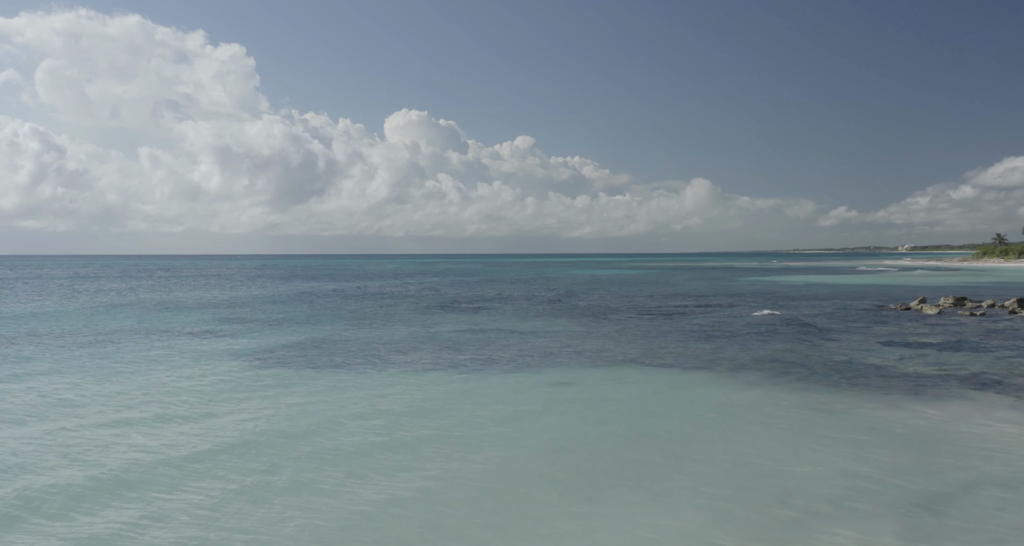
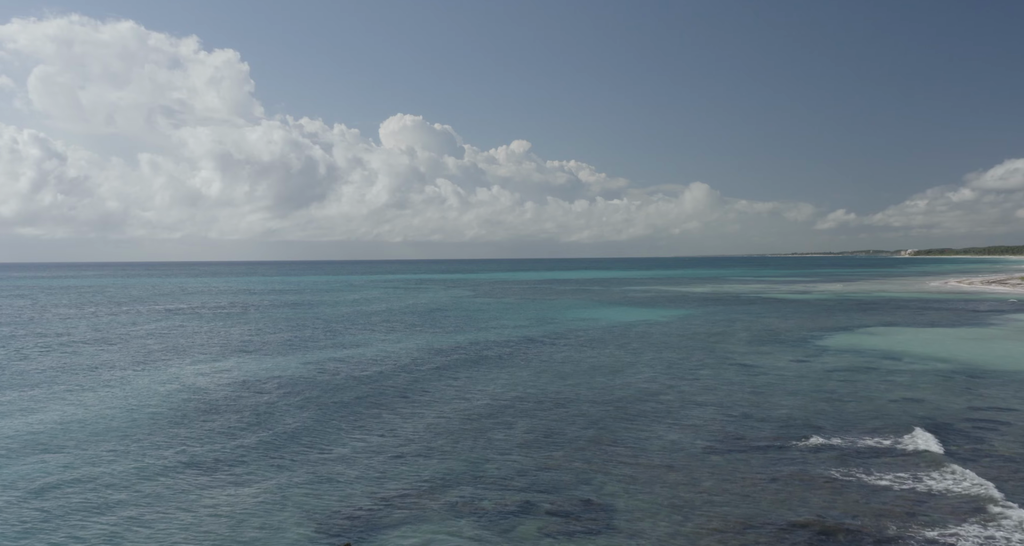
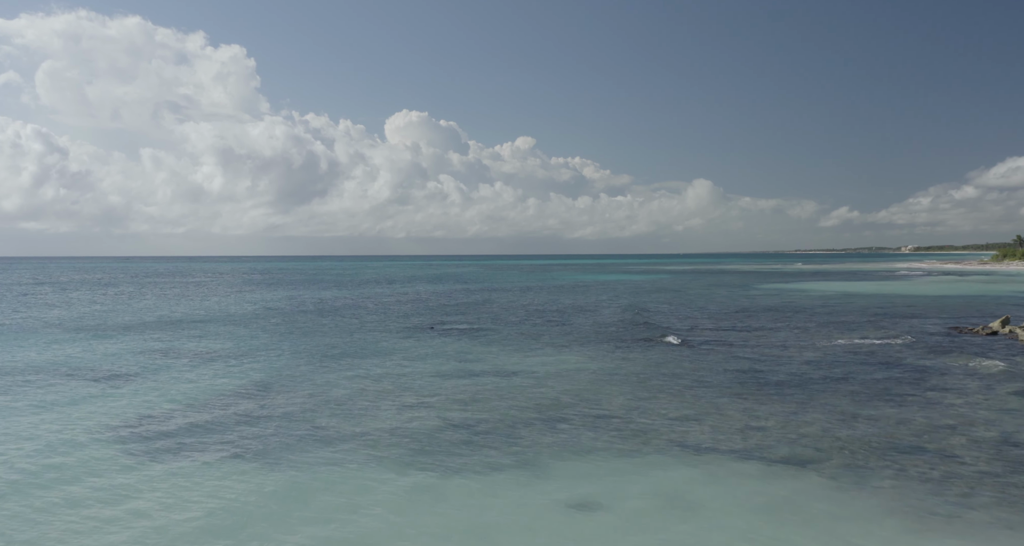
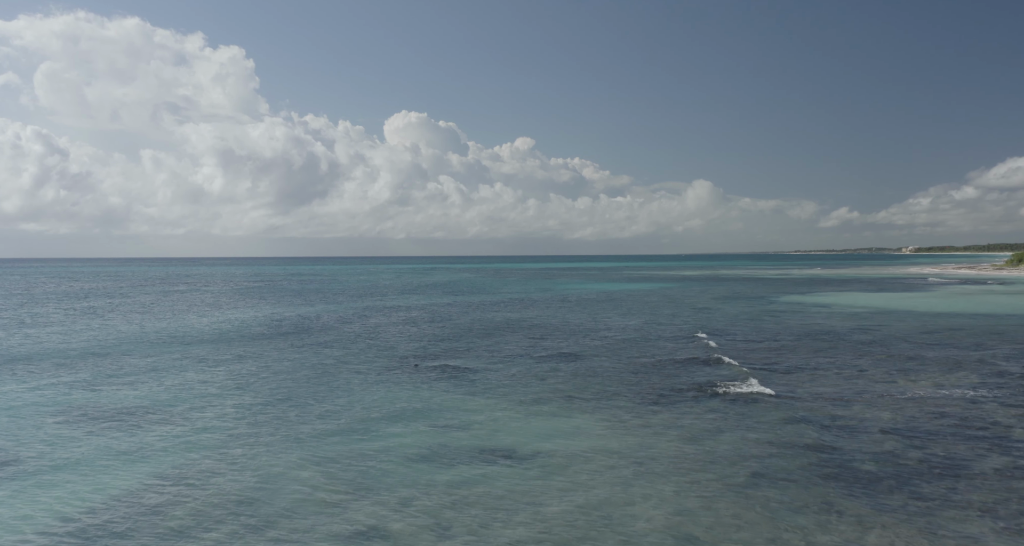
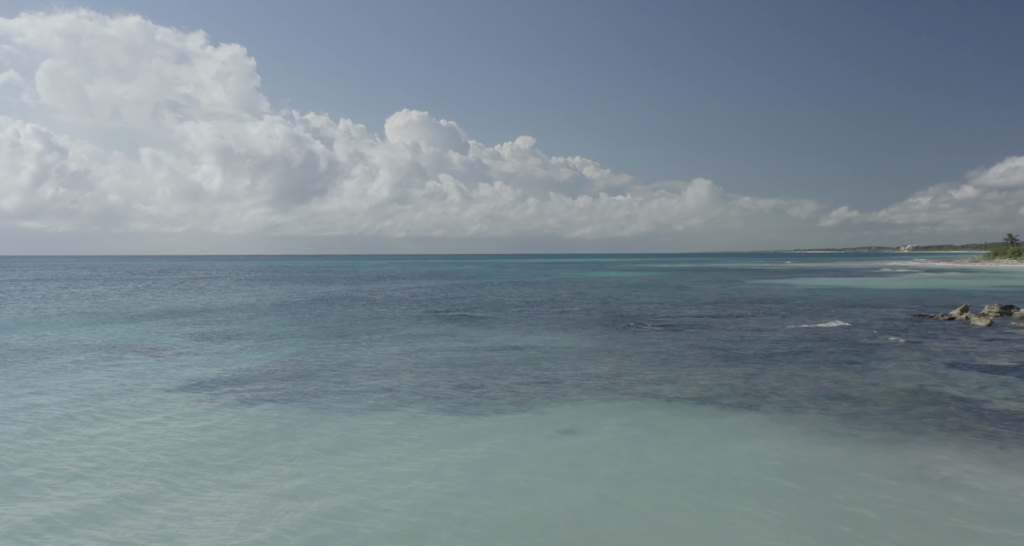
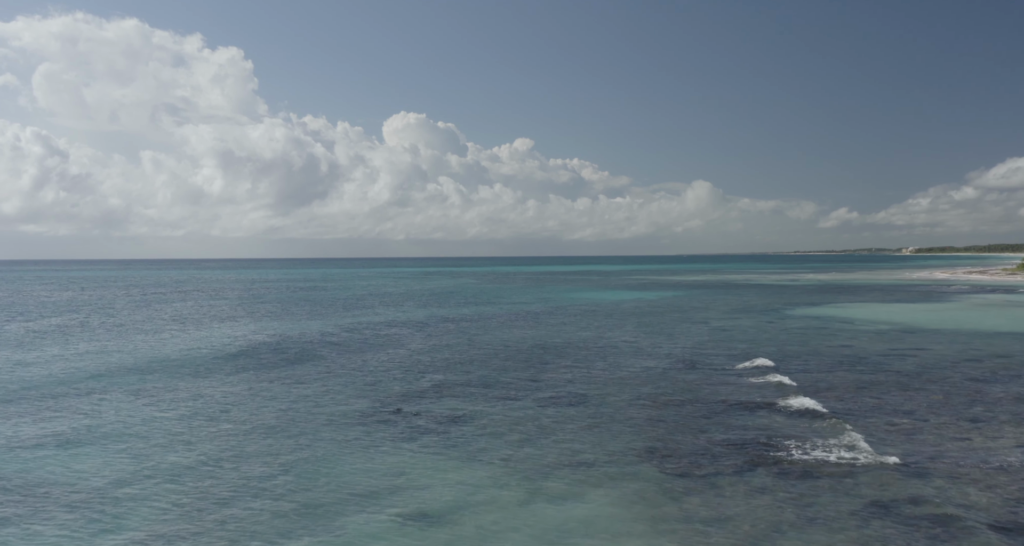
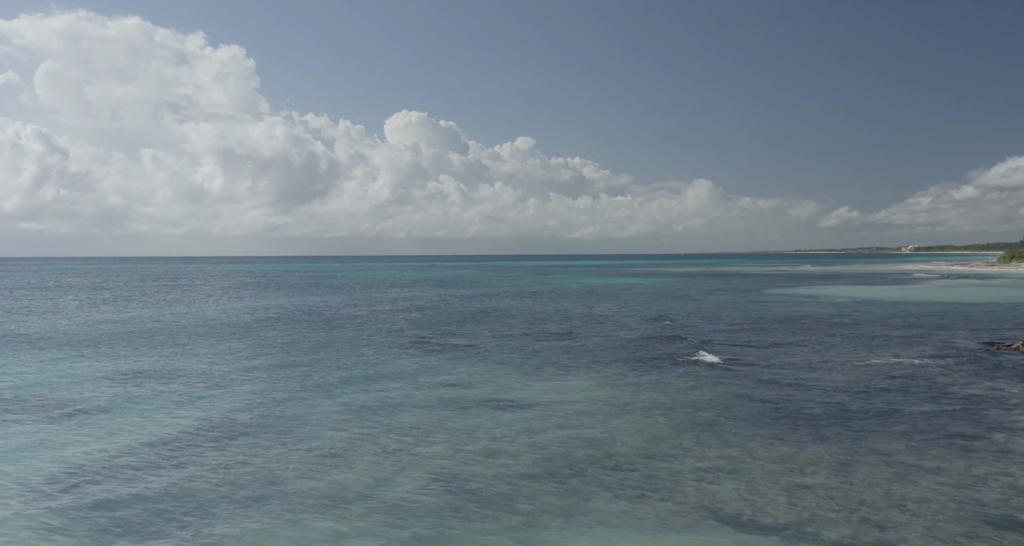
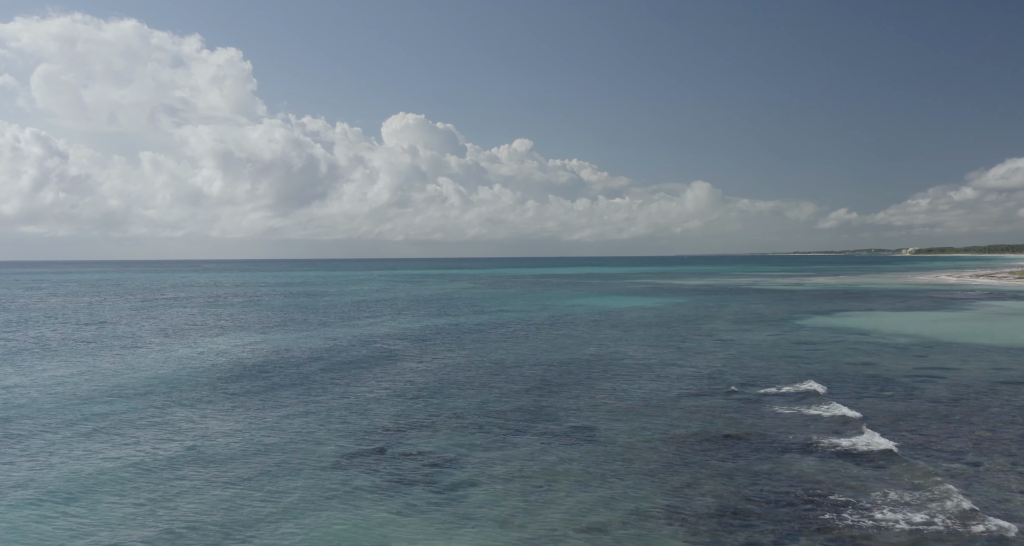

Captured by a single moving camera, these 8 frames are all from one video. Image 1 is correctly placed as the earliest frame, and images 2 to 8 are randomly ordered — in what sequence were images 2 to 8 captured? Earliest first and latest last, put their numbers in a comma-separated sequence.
5, 3, 7, 4, 6, 8, 2
